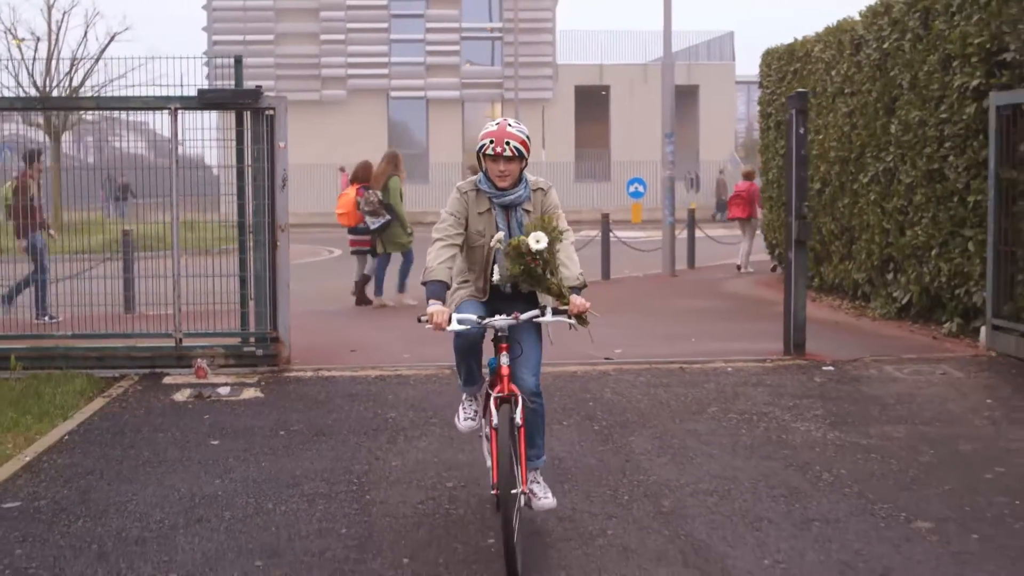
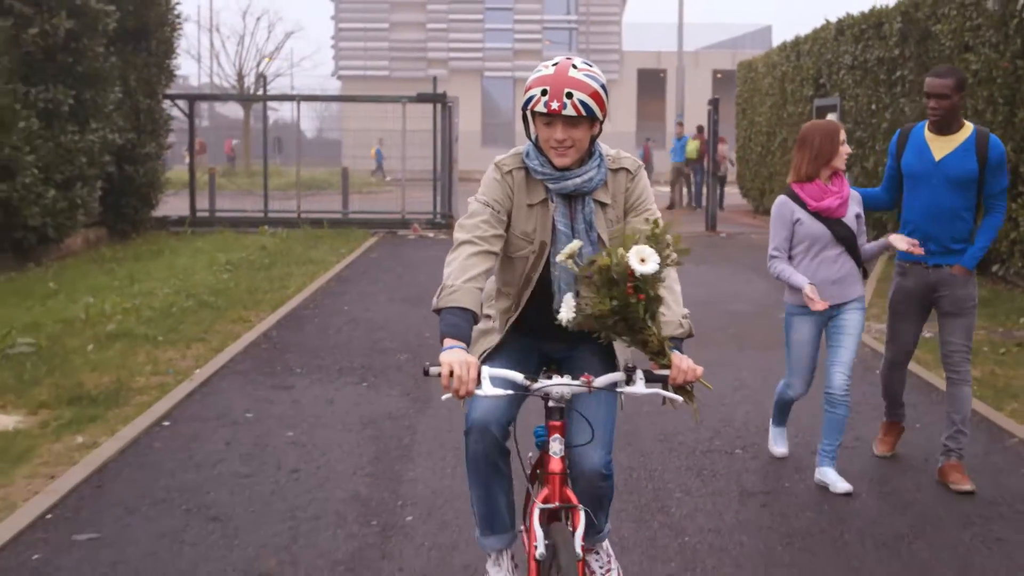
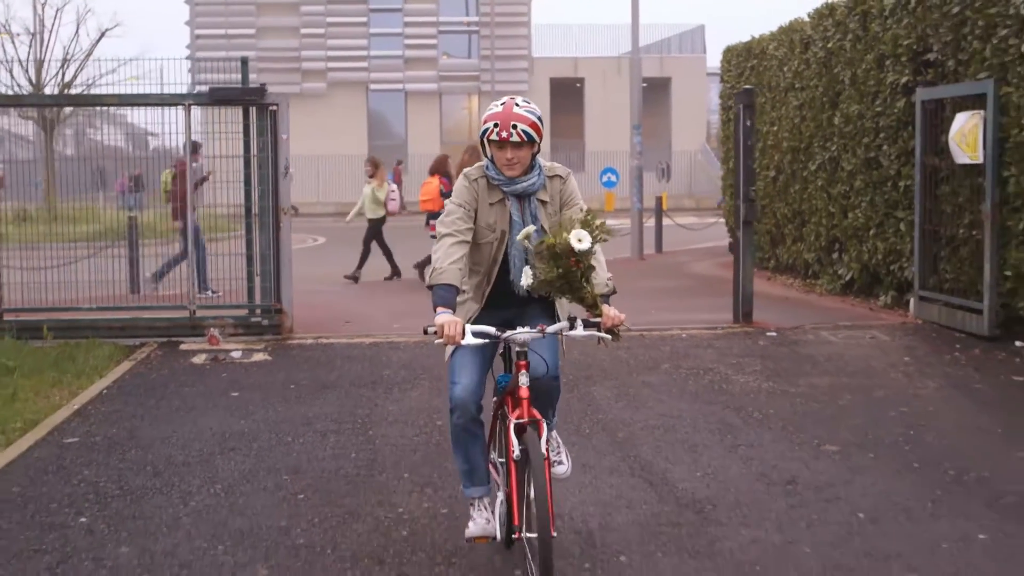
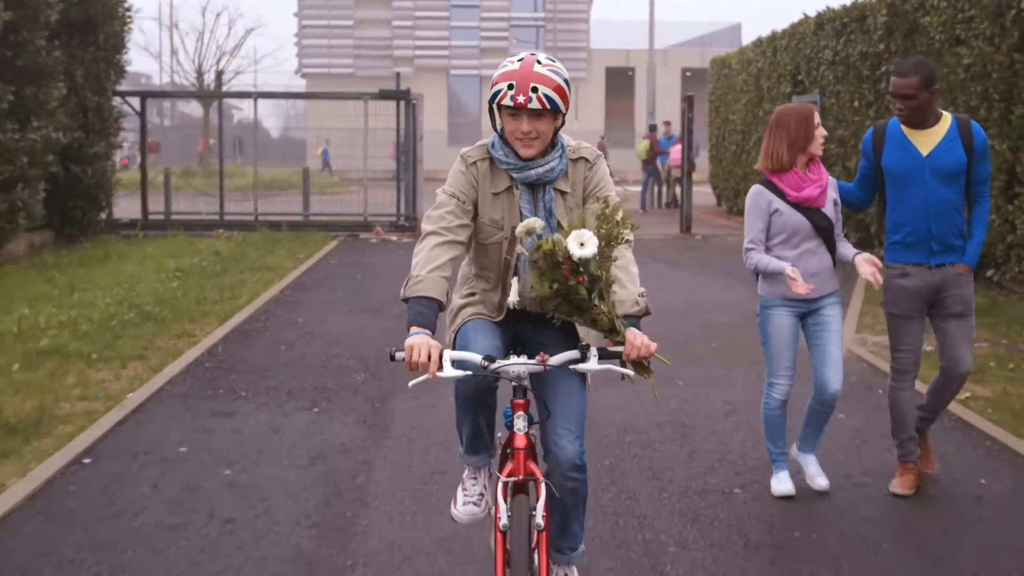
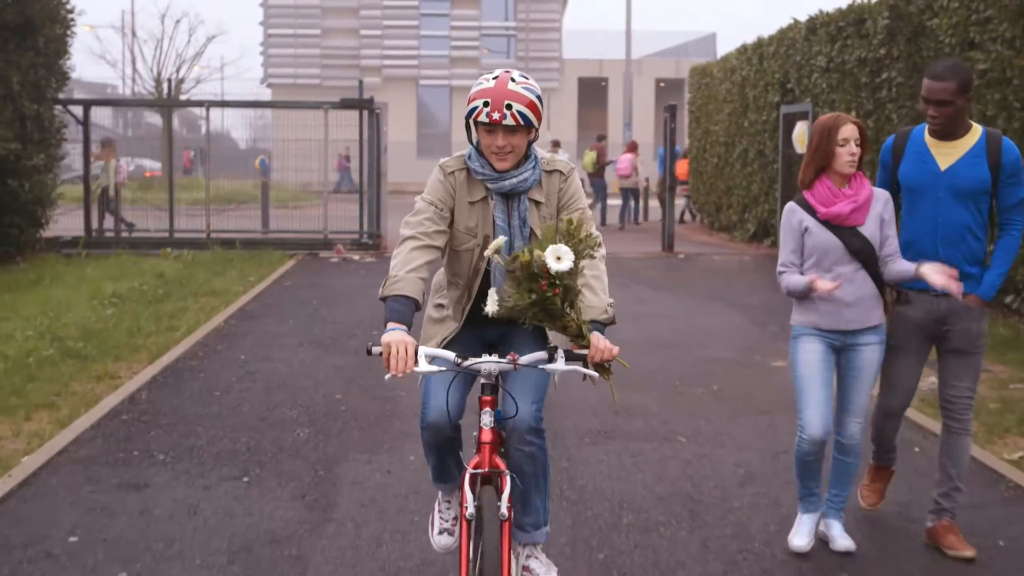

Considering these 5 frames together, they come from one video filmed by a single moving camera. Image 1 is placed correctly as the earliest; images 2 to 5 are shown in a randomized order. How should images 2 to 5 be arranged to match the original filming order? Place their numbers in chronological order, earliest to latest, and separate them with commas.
3, 5, 4, 2
